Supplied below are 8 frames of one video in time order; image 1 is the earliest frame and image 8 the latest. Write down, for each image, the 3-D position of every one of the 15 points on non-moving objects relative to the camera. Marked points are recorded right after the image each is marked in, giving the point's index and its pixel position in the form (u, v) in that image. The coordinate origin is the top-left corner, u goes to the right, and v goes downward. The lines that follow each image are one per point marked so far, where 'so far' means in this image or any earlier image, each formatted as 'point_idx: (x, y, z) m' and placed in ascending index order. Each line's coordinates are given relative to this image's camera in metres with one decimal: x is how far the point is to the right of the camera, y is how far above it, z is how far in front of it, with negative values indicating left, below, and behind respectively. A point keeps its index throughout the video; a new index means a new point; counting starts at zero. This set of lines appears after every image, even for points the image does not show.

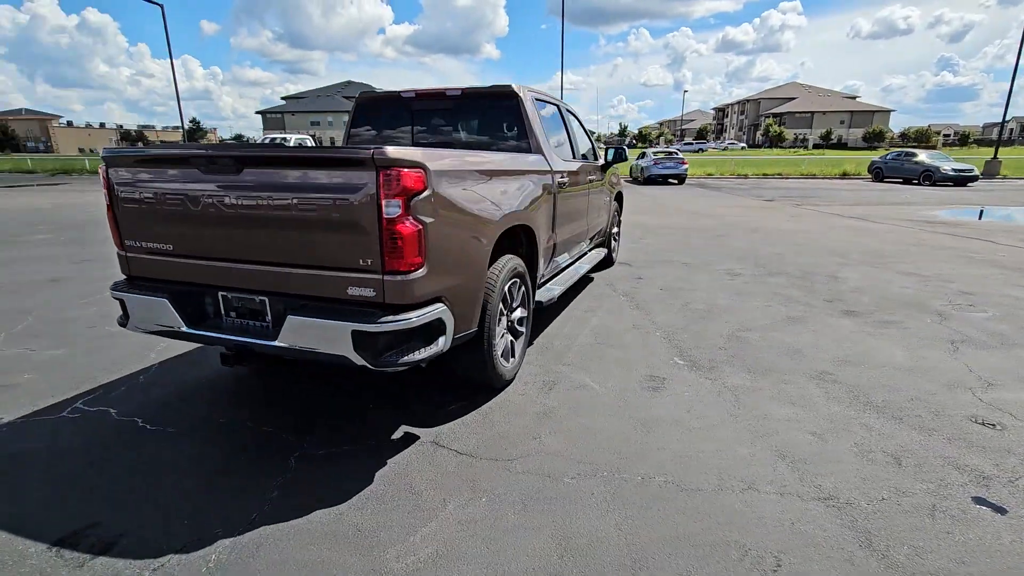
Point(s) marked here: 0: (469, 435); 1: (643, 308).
0: (-0.3, -0.9, +3.1) m
1: (+1.4, -0.2, +5.5) m
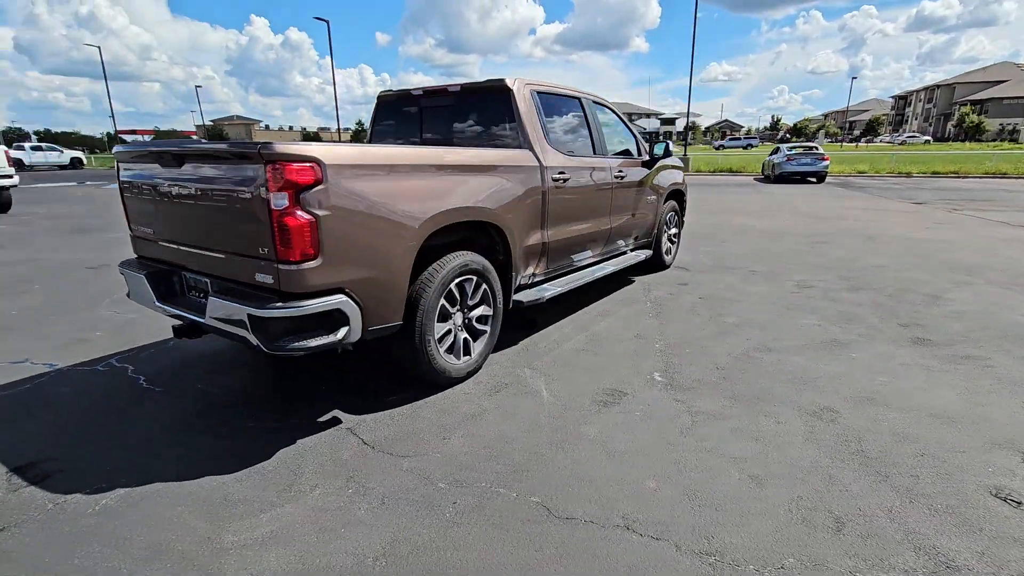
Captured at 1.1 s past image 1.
0: (-0.8, -0.8, +3.1) m
1: (+1.5, -0.3, +5.0) m
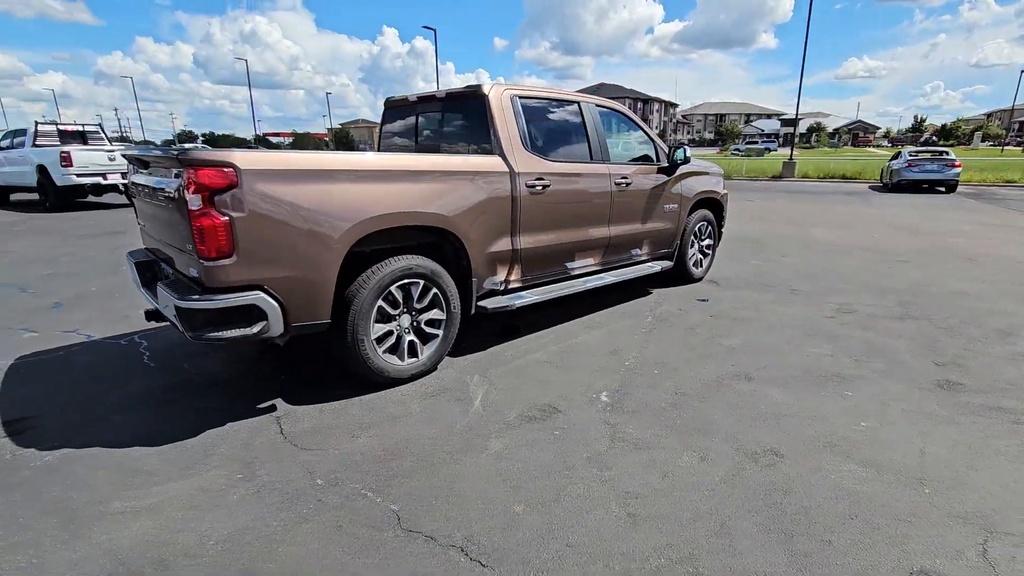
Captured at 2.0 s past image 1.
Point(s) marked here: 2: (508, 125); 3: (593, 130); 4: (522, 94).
0: (-1.3, -0.8, +3.3) m
1: (+1.3, -0.4, +4.7) m
2: (0.0, +1.3, +4.2) m
3: (+0.8, +1.5, +4.9) m
4: (+0.1, +1.6, +4.4) m
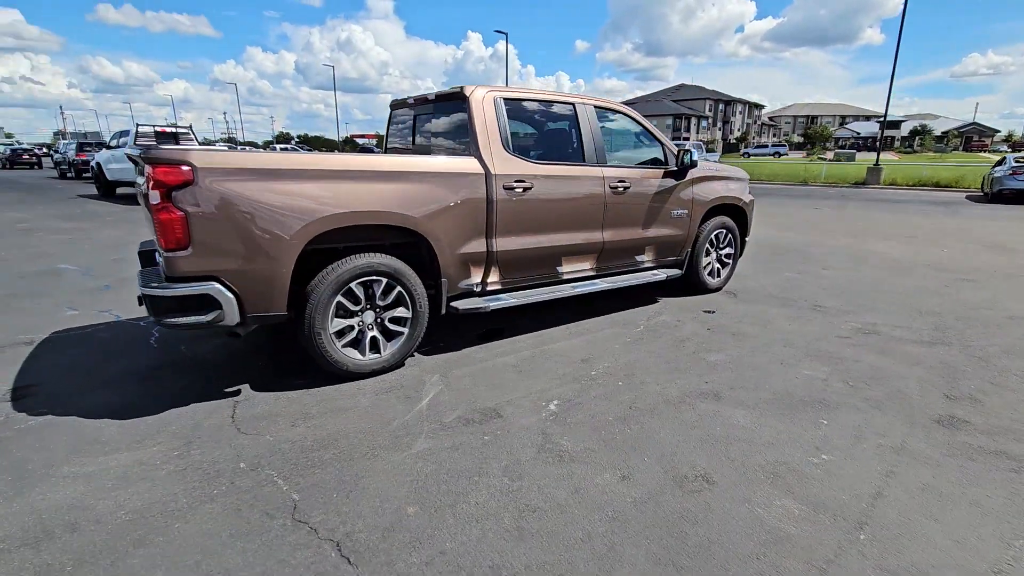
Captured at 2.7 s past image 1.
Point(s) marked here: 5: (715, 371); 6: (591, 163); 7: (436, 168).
0: (-1.6, -0.8, +3.5) m
1: (+1.1, -0.5, +4.5) m
2: (-0.2, +1.3, +4.2) m
3: (+0.7, +1.4, +4.8) m
4: (0.0, +1.6, +4.4) m
5: (+1.6, -0.6, +4.0) m
6: (+0.7, +1.1, +4.8) m
7: (-0.6, +0.9, +3.9) m
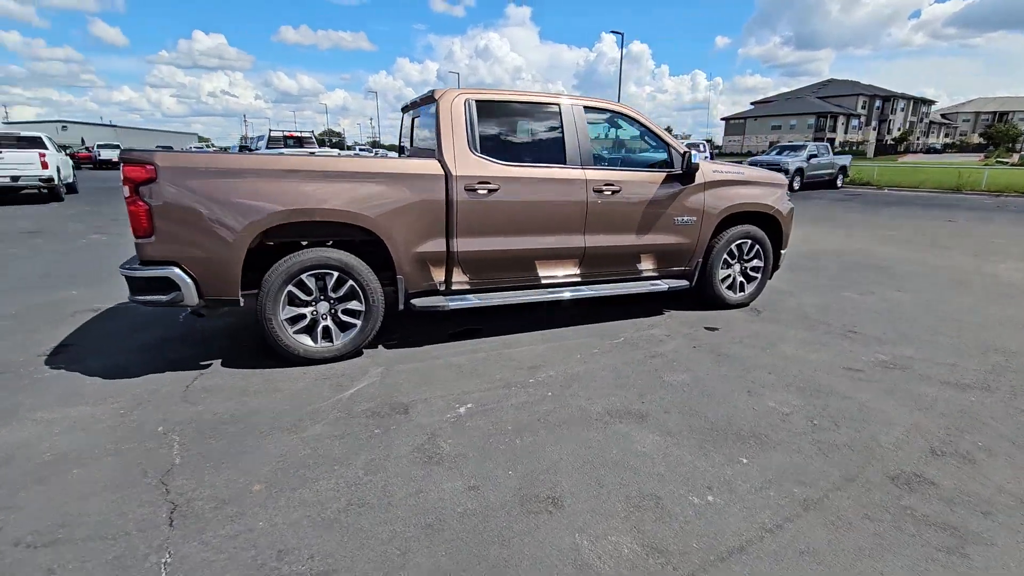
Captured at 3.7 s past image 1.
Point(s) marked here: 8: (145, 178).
0: (-2.2, -0.7, +3.9) m
1: (+0.8, -0.6, +4.3) m
2: (-0.5, +1.3, +4.3) m
3: (+0.5, +1.4, +4.6) m
4: (-0.3, +1.6, +4.4) m
5: (+1.1, -0.7, +3.7) m
6: (+0.5, +1.1, +4.6) m
7: (-0.9, +0.9, +4.0) m
8: (-2.5, +0.7, +3.5) m
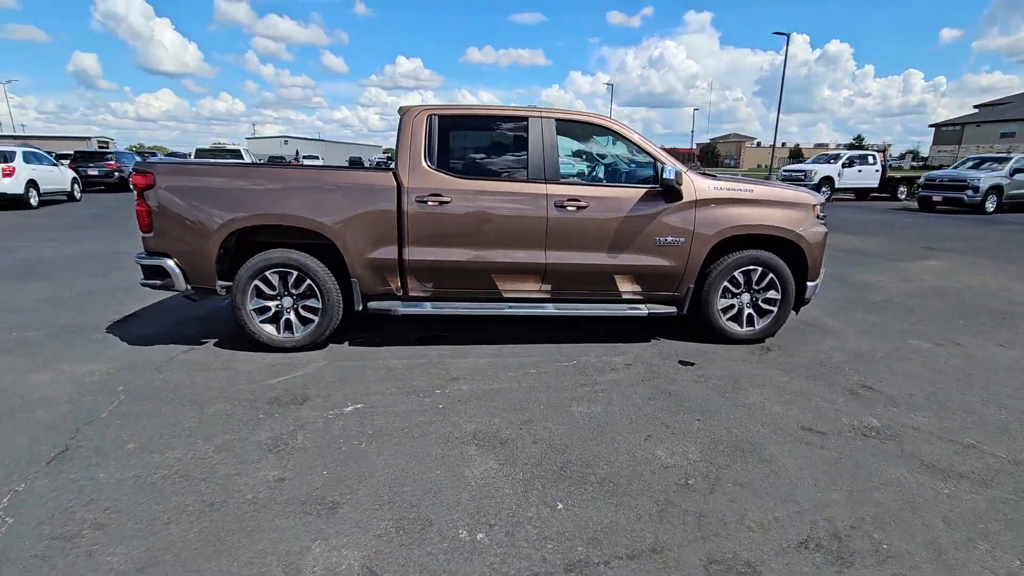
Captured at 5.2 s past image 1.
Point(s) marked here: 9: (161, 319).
0: (-2.7, -0.6, +4.5) m
1: (+0.2, -0.7, +4.1) m
2: (-0.8, +1.2, +4.5) m
3: (+0.2, +1.2, +4.5) m
4: (-0.6, +1.5, +4.5) m
5: (+0.3, -0.9, +3.4) m
6: (+0.2, +0.9, +4.5) m
7: (-1.4, +0.9, +4.4) m
8: (-3.0, +0.8, +4.3) m
9: (-3.7, -0.4, +5.5) m
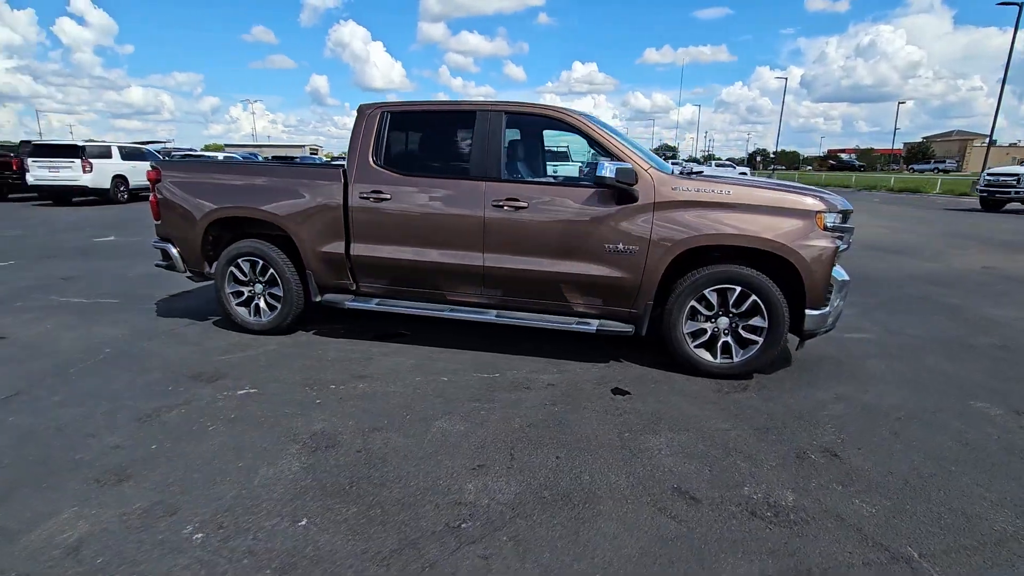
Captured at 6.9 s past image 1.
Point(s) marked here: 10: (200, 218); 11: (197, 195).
0: (-3.2, -0.4, +5.2) m
1: (-0.5, -0.7, +3.8) m
2: (-1.3, +1.3, +4.5) m
3: (-0.2, +1.2, +4.2) m
4: (-1.0, +1.5, +4.5) m
5: (-0.6, -0.9, +3.2) m
6: (-0.3, +0.9, +4.2) m
7: (-1.8, +1.0, +4.6) m
8: (-3.4, +1.0, +5.0) m
9: (-3.8, -0.2, +6.4) m
10: (-2.9, +0.6, +4.8) m
11: (-2.9, +0.9, +4.8) m
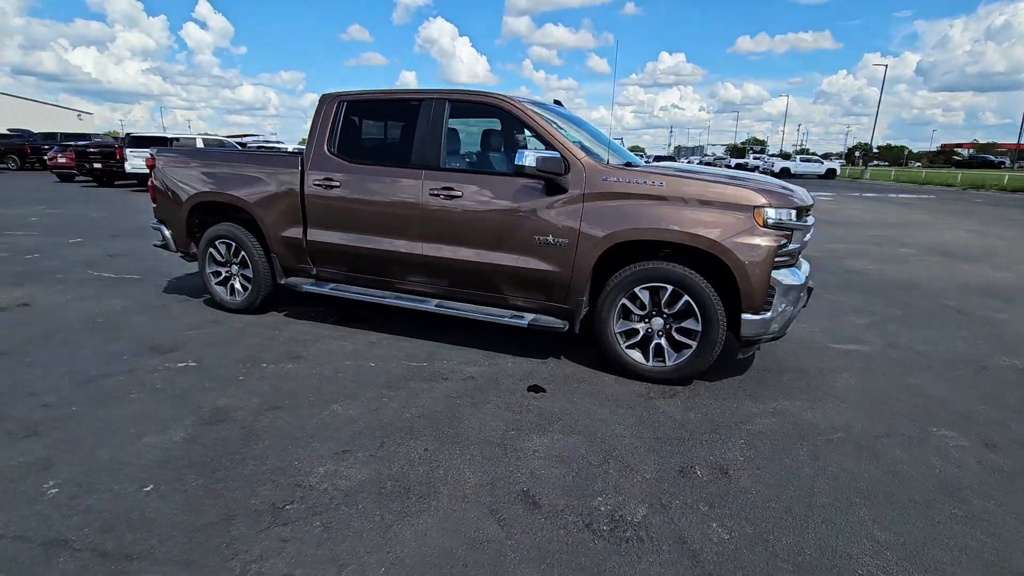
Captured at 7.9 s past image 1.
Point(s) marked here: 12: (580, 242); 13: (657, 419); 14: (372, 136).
0: (-3.5, -0.2, +5.6) m
1: (-1.1, -0.6, +3.9) m
2: (-1.7, +1.4, +4.6) m
3: (-0.7, +1.3, +4.2) m
4: (-1.4, +1.7, +4.6) m
5: (-1.3, -0.8, +3.3) m
6: (-0.7, +1.0, +4.2) m
7: (-2.2, +1.1, +4.8) m
8: (-3.7, +1.3, +5.4) m
9: (-4.0, +0.1, +6.9) m
10: (-3.3, +0.8, +5.2) m
11: (-3.3, +1.1, +5.2) m
12: (+0.5, +0.3, +3.7) m
13: (+0.9, -0.8, +3.3) m
14: (-1.2, +1.4, +4.5) m
